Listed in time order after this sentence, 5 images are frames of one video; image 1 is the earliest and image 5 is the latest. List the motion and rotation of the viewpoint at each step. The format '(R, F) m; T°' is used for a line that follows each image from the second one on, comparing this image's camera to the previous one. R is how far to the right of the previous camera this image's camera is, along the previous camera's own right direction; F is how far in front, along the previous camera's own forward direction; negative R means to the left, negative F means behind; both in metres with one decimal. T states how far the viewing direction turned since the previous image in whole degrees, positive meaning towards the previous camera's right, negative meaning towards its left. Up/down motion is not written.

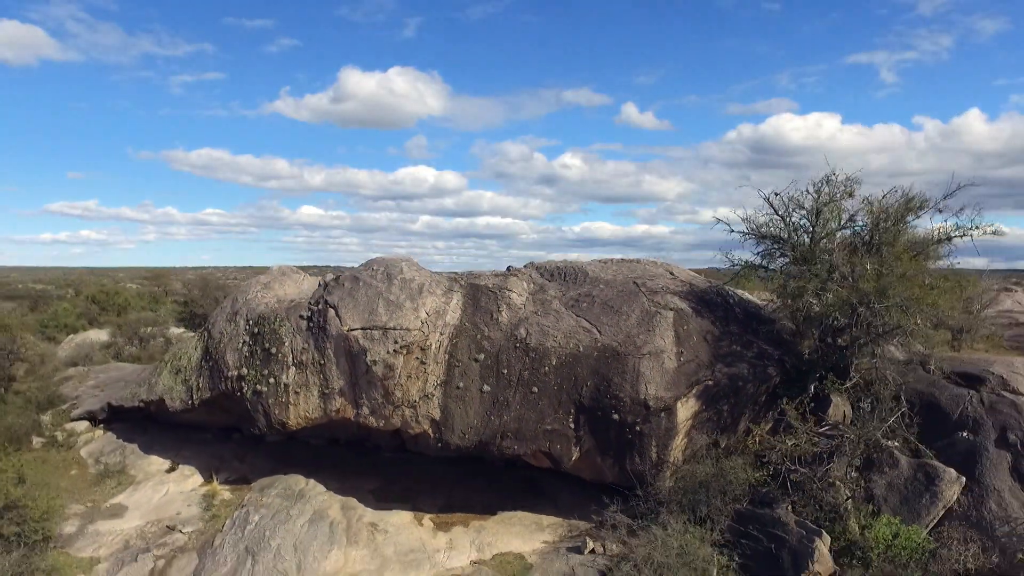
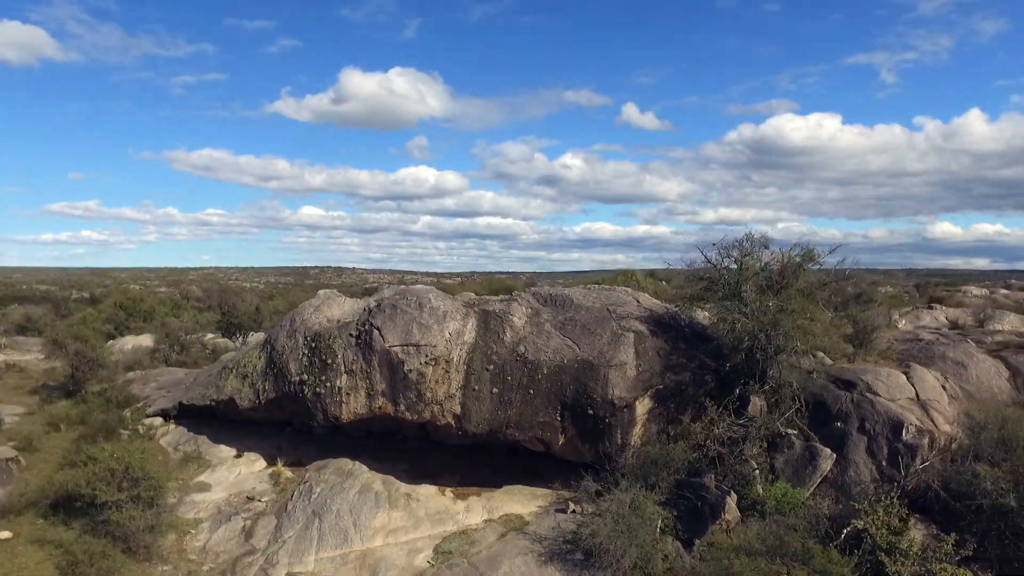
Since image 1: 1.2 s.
(0.0, -2.1) m; 0°
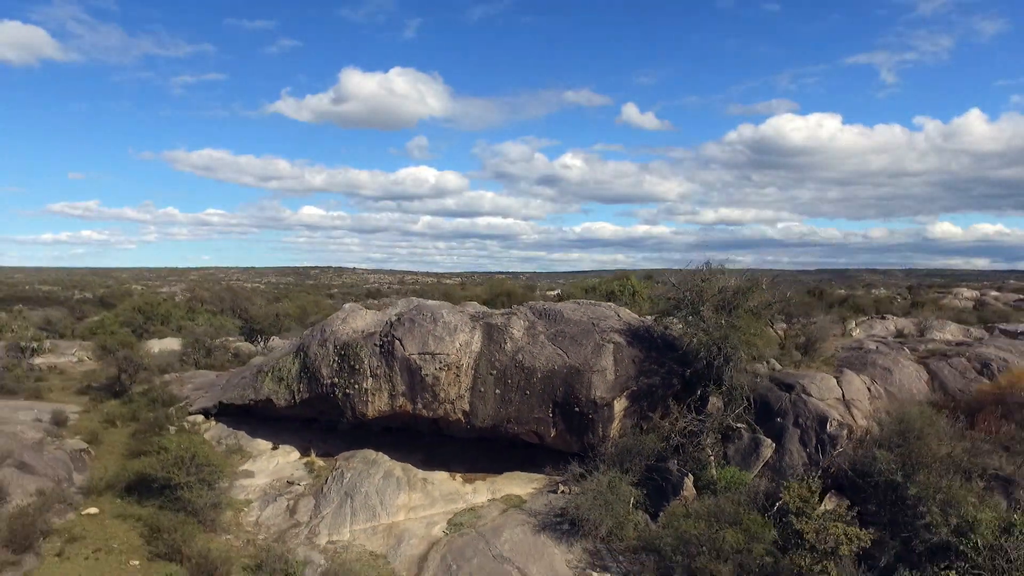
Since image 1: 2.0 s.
(0.0, -1.6) m; 0°
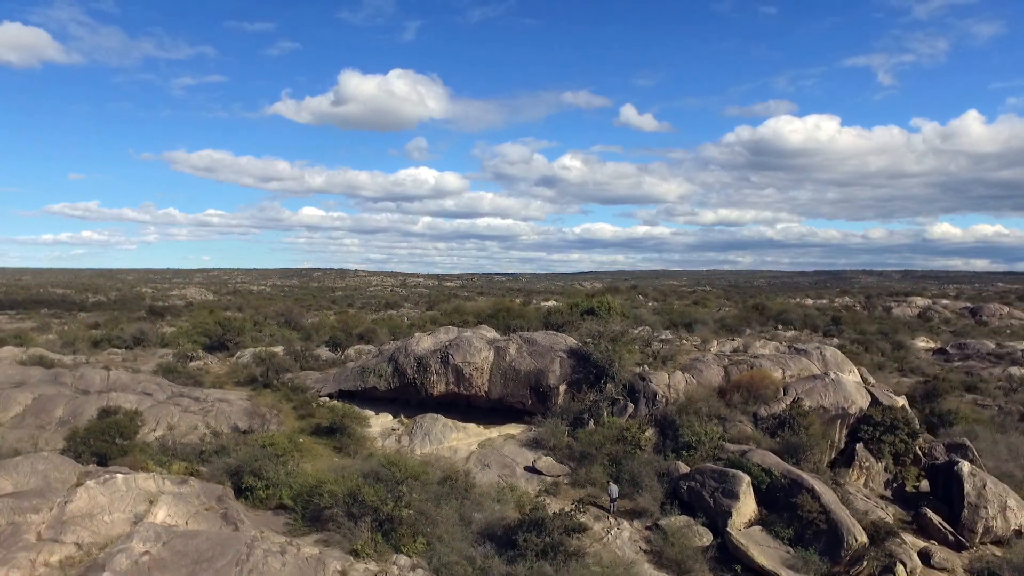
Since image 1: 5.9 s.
(+0.1, -9.6) m; 0°
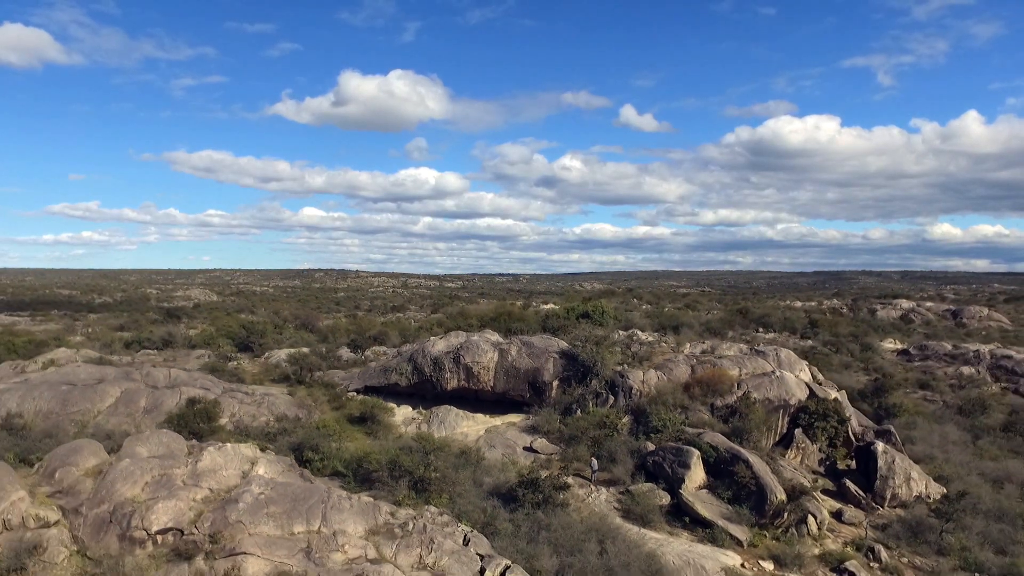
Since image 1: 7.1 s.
(0.0, -3.8) m; 0°
